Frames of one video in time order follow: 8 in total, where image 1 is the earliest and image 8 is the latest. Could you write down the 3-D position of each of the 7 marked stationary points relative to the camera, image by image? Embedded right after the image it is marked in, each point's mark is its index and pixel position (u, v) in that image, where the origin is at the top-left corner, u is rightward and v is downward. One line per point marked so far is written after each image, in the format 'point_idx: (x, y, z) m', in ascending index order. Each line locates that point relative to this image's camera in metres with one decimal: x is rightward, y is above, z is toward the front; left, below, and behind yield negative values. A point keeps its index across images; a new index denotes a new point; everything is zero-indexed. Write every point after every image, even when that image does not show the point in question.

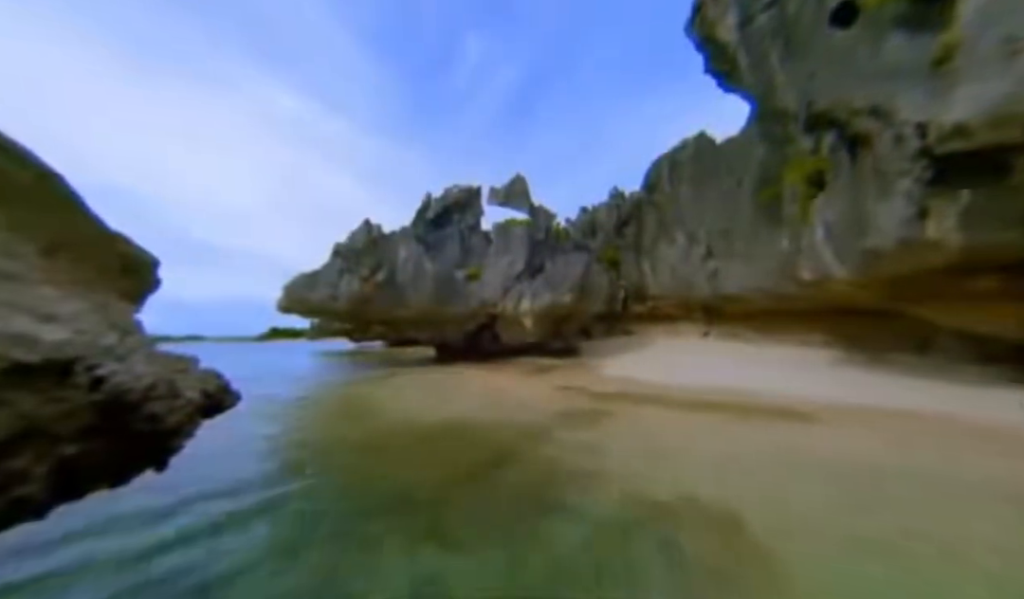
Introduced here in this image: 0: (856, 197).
0: (+6.3, +2.1, +7.2) m
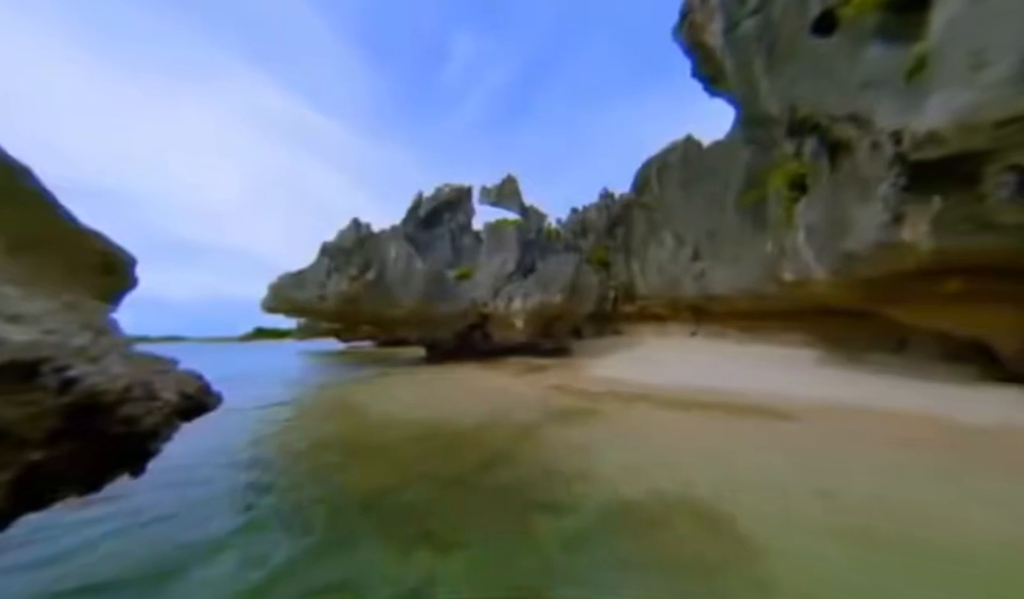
0: (+5.7, +1.7, +6.0) m
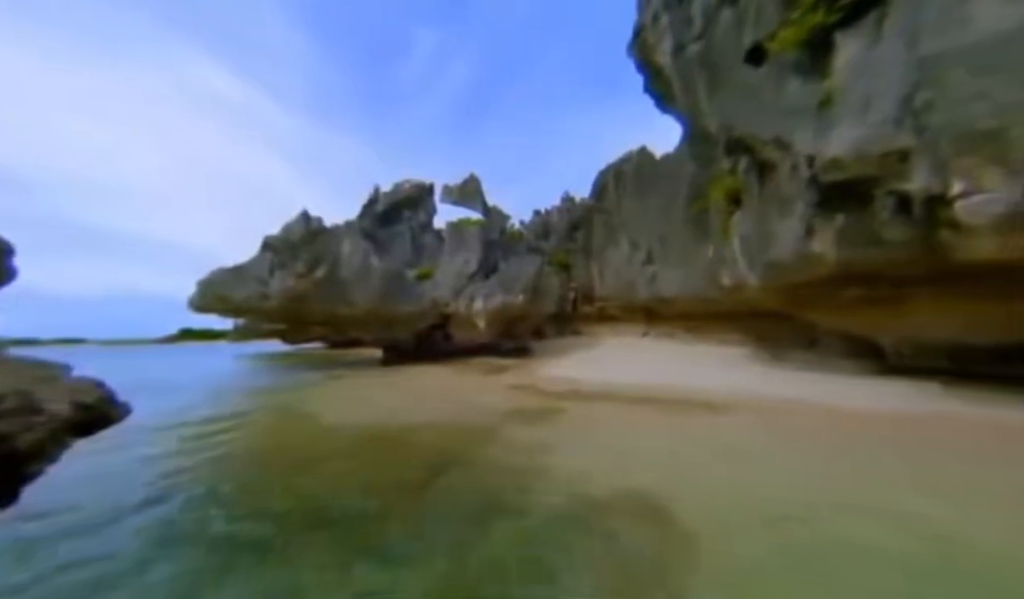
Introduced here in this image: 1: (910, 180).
0: (+5.1, +1.6, +6.8) m
1: (+4.2, +1.3, +3.7) m
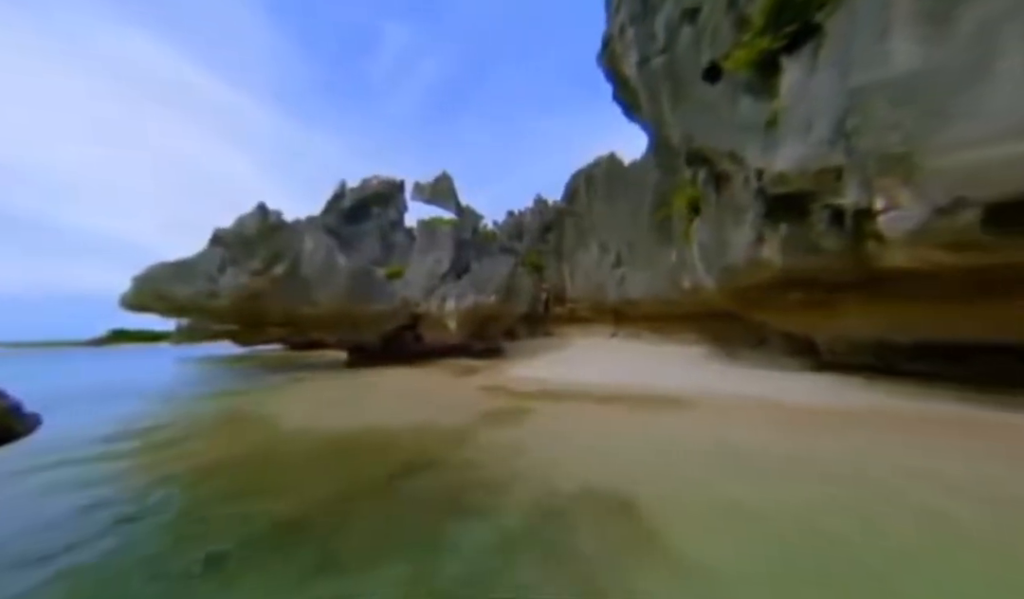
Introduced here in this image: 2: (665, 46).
0: (+4.6, +1.6, +7.4) m
1: (+4.0, +1.3, +4.2) m
2: (+4.1, +6.9, +9.4) m
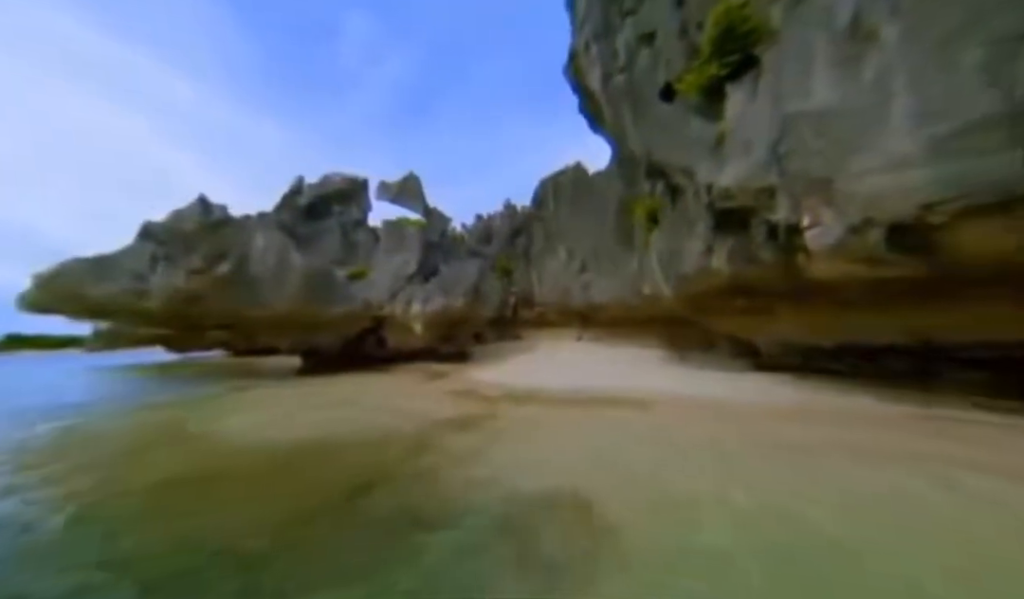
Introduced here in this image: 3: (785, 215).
0: (+3.9, +1.5, +8.0) m
1: (+3.6, +1.2, +4.7) m
2: (+3.3, +6.8, +10.0) m
3: (+3.5, +1.1, +4.5) m
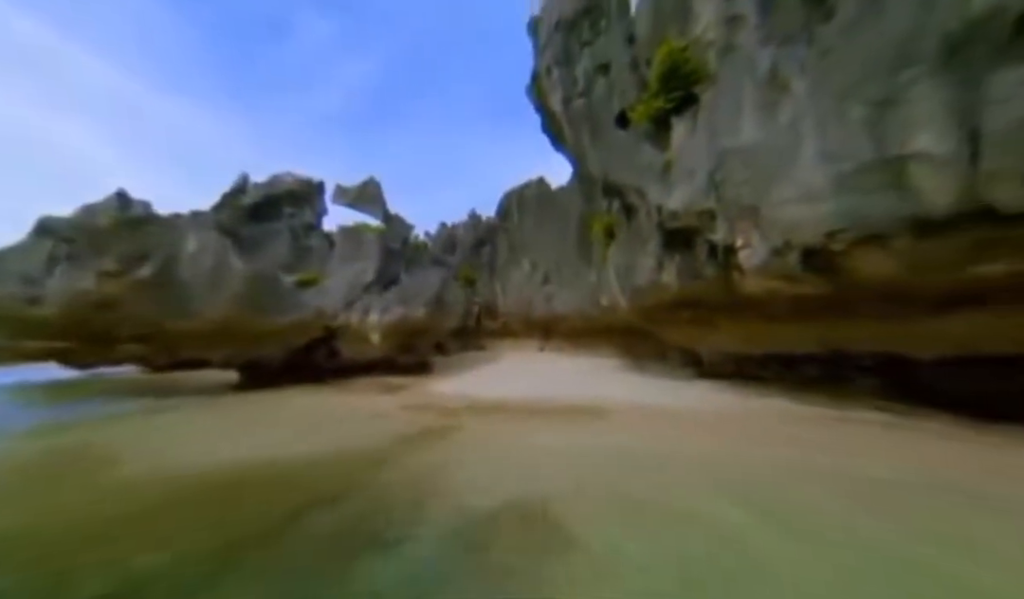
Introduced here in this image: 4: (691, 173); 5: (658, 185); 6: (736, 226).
0: (+3.0, +1.2, +8.5) m
1: (+3.1, +1.0, +5.3) m
2: (+2.2, +6.4, +10.7) m
3: (+3.1, +0.9, +5.0) m
4: (+3.0, +2.1, +5.8) m
5: (+3.0, +2.3, +7.1) m
6: (+3.0, +1.0, +4.7) m
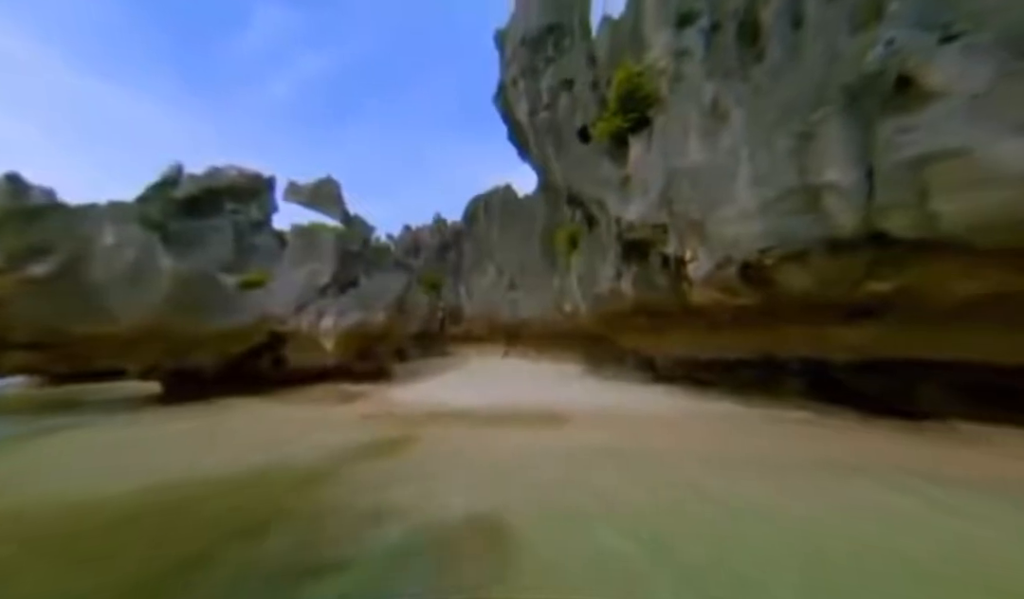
0: (+2.1, +1.0, +8.9) m
1: (+2.6, +0.9, +5.7) m
2: (+1.2, +6.2, +11.0) m
3: (+2.5, +0.8, +5.4) m
4: (+2.4, +2.0, +6.2) m
5: (+2.3, +2.2, +7.5) m
6: (+2.5, +0.9, +5.0) m
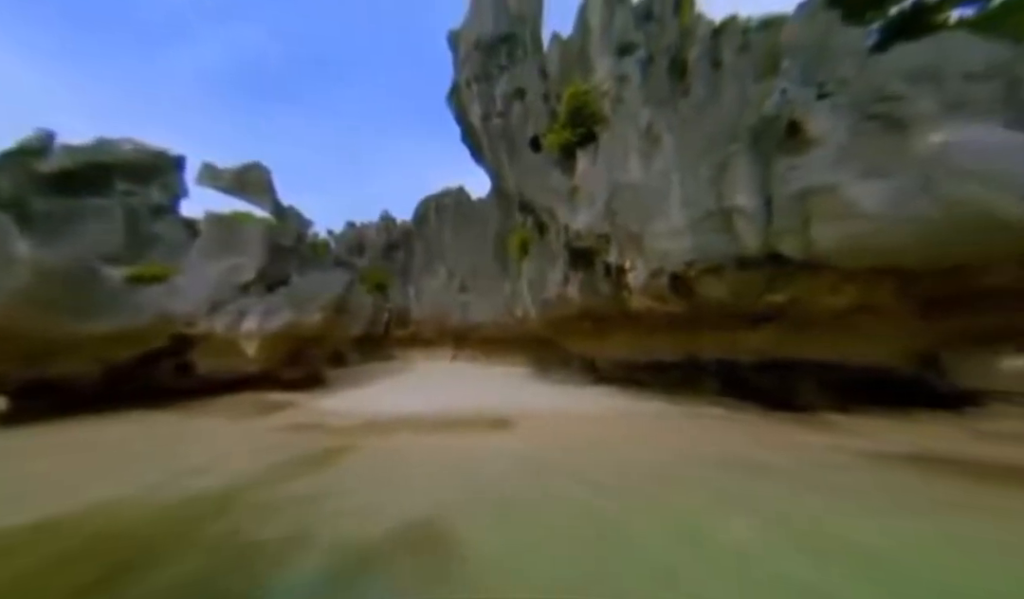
0: (+0.8, +0.9, +9.2) m
1: (+1.7, +0.8, +6.1) m
2: (-0.3, +6.1, +11.2) m
3: (+1.7, +0.7, +5.8) m
4: (+1.5, +1.9, +6.6) m
5: (+1.2, +2.1, +7.8) m
6: (+1.8, +0.8, +5.4) m
